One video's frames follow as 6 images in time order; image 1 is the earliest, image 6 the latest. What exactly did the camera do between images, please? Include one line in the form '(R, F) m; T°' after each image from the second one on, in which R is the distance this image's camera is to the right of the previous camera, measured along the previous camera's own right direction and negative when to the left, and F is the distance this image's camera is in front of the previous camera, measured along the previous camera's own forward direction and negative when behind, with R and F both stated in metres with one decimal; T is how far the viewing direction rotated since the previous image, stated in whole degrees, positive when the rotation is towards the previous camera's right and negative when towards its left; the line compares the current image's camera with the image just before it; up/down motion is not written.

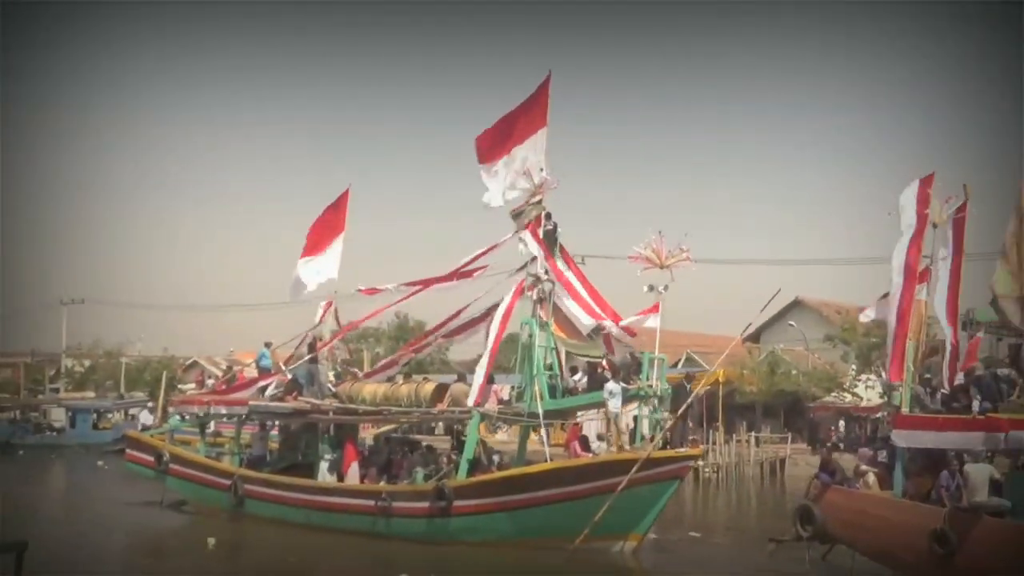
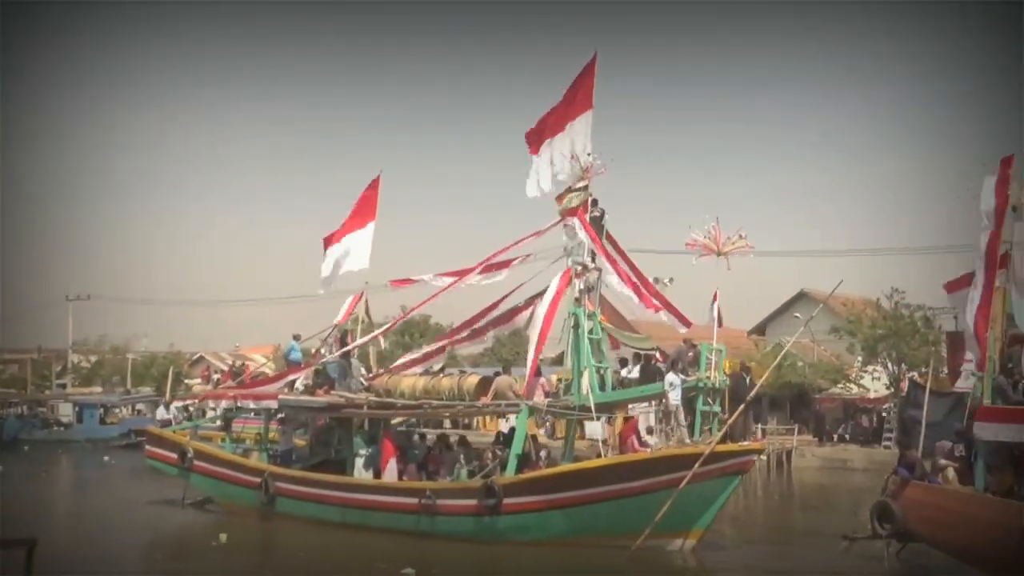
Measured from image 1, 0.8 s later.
(-0.6, +0.4) m; +1°
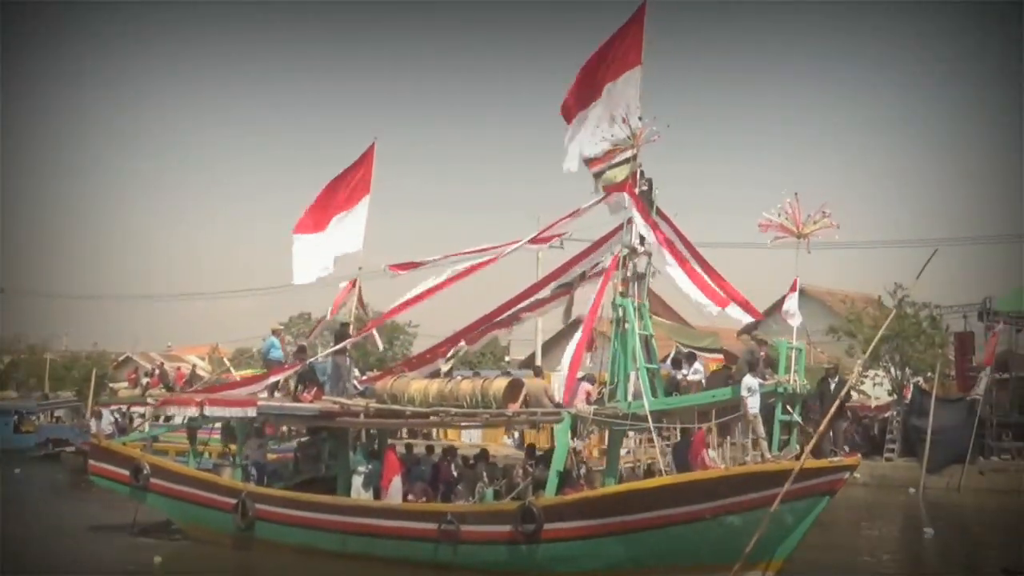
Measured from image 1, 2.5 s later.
(-1.0, +1.5) m; +5°
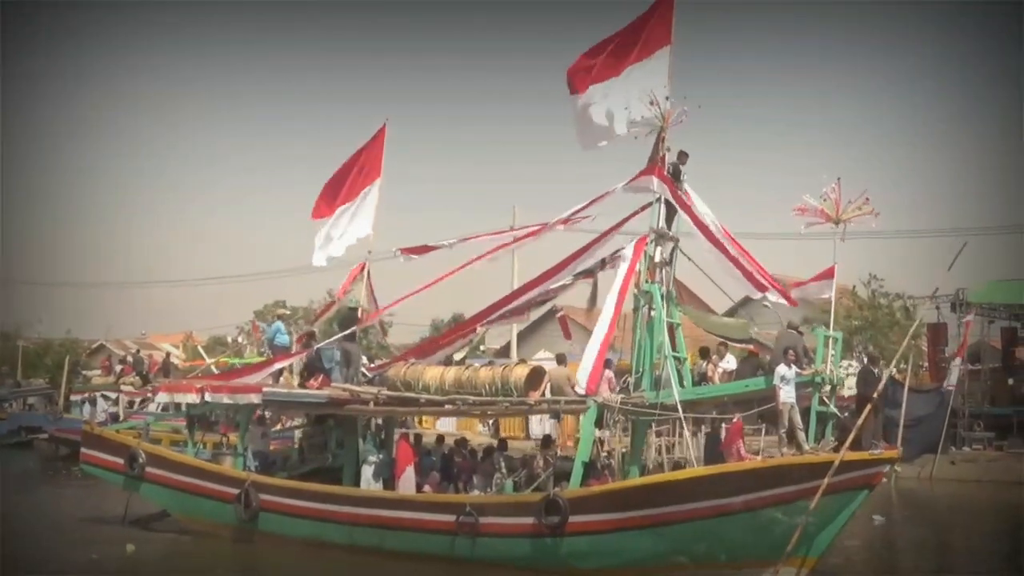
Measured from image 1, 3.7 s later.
(-0.5, +0.3) m; +2°
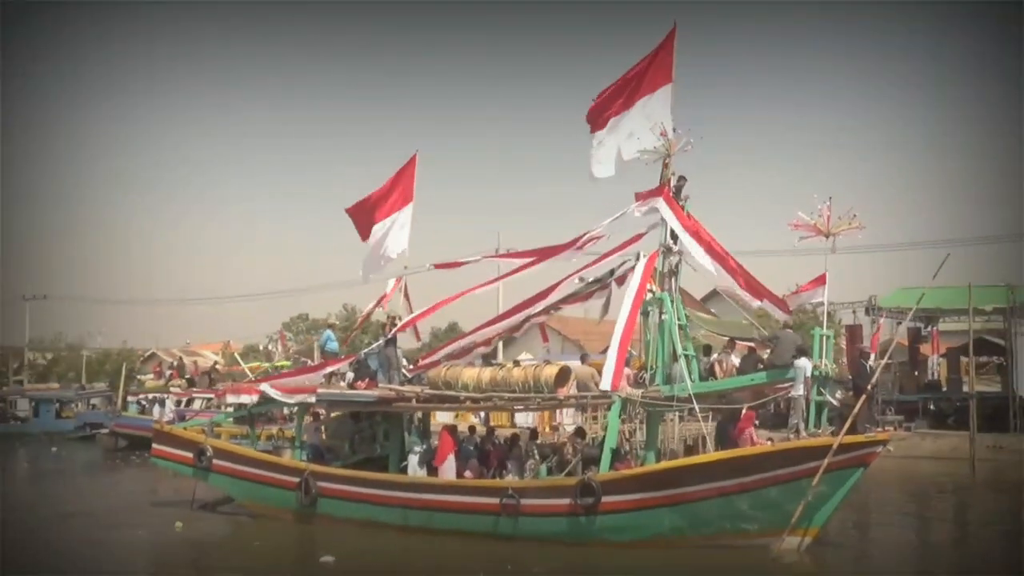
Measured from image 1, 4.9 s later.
(-0.1, -1.0) m; -1°
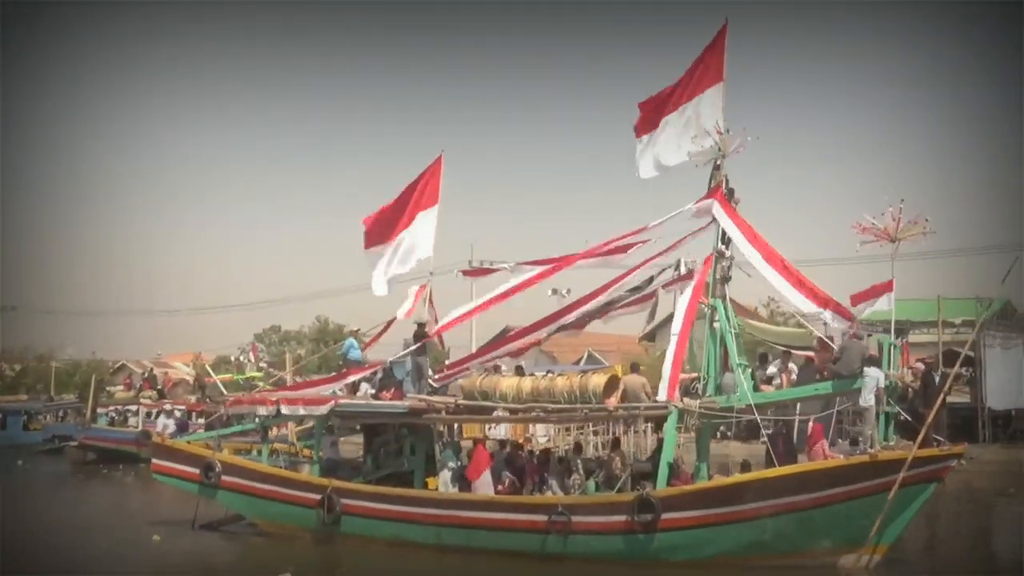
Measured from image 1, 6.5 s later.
(-0.9, +0.5) m; +3°
